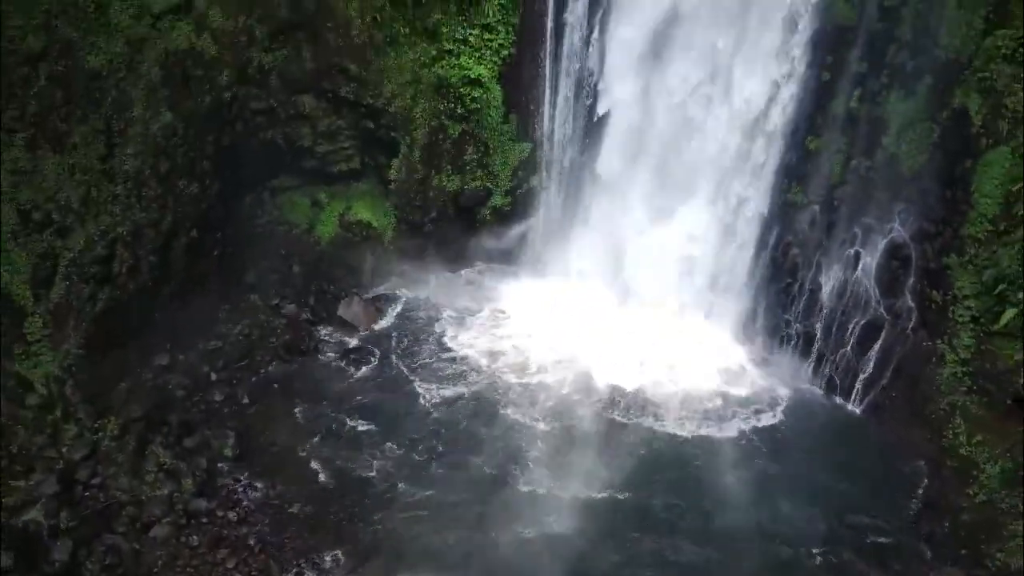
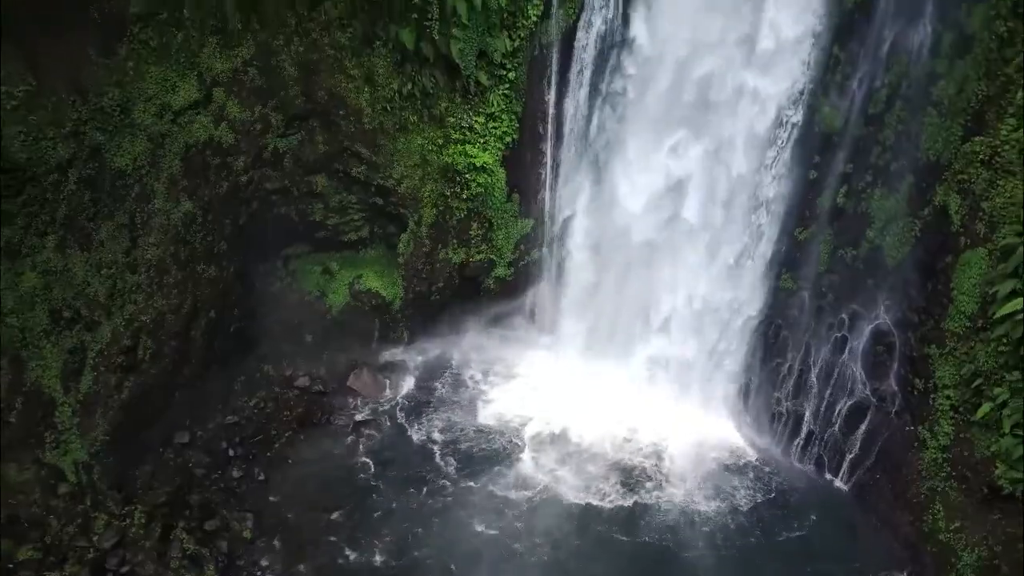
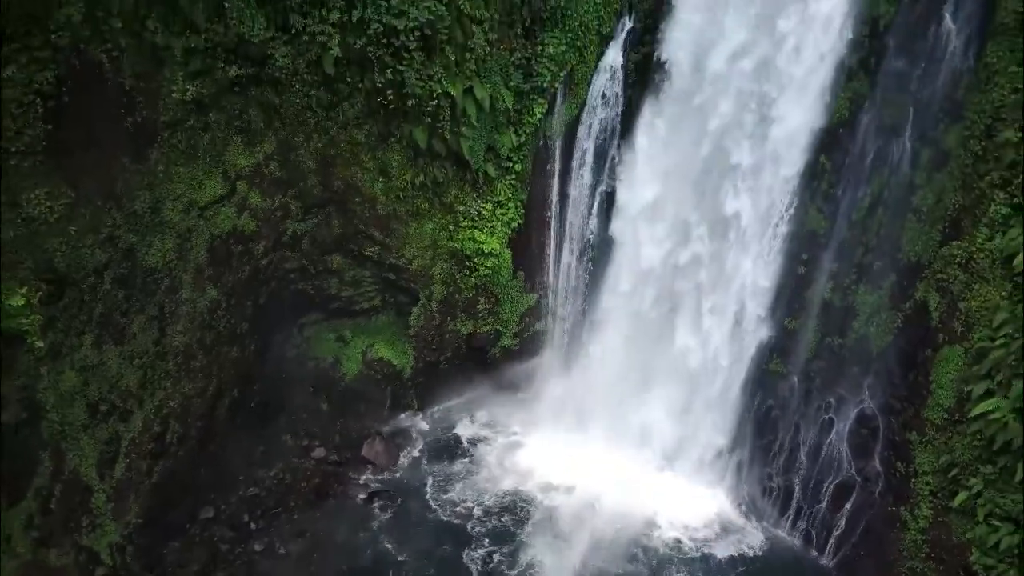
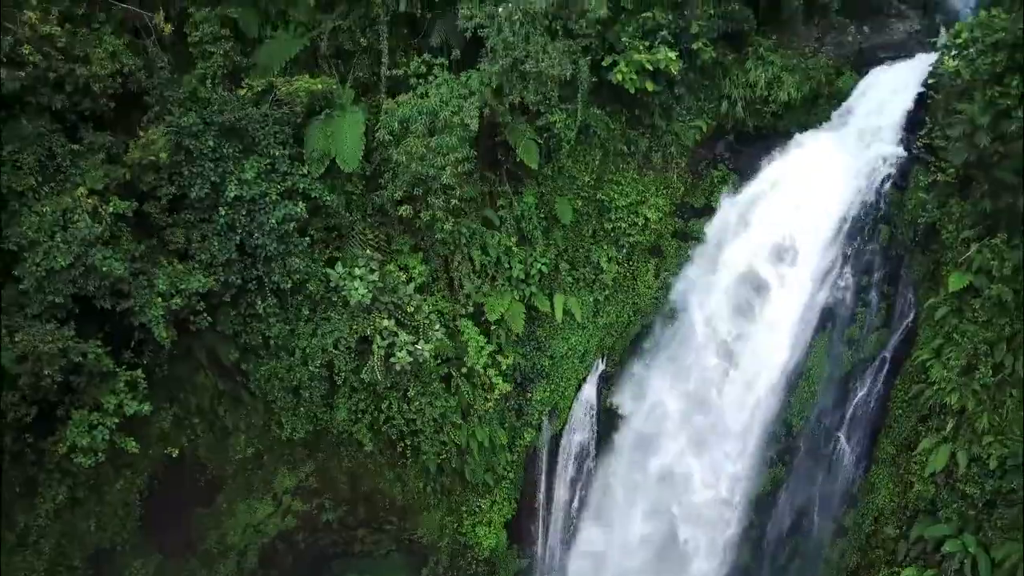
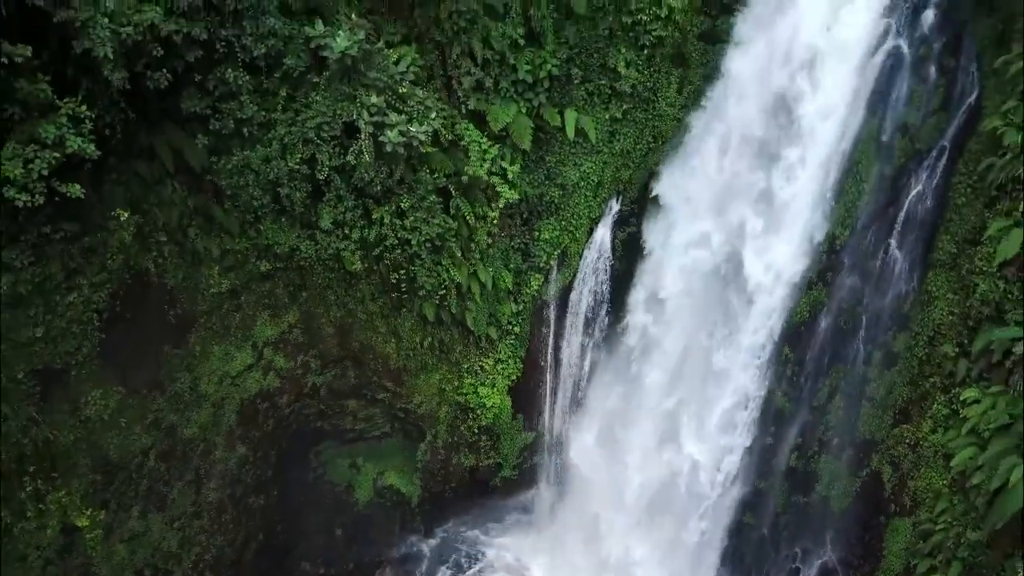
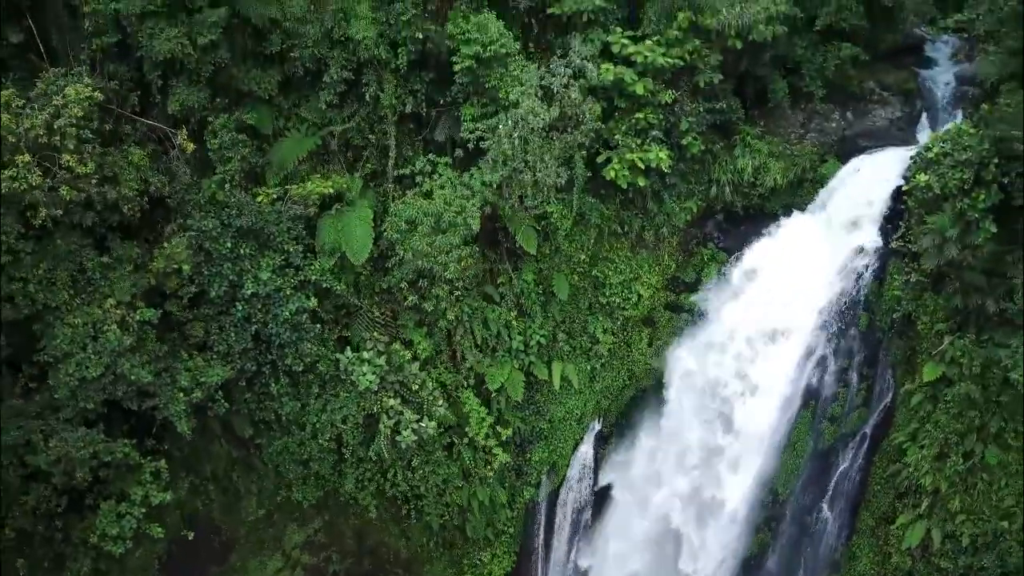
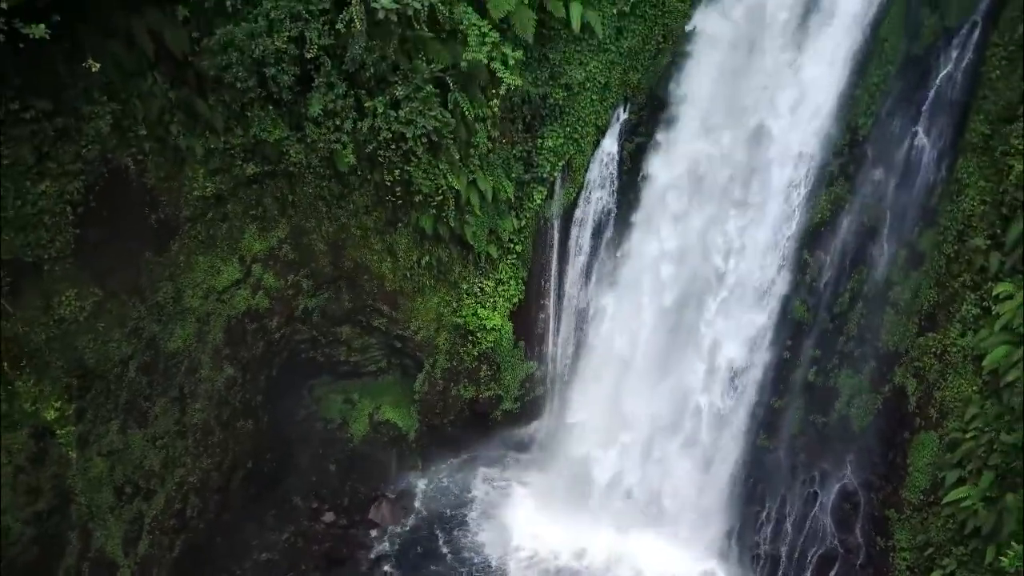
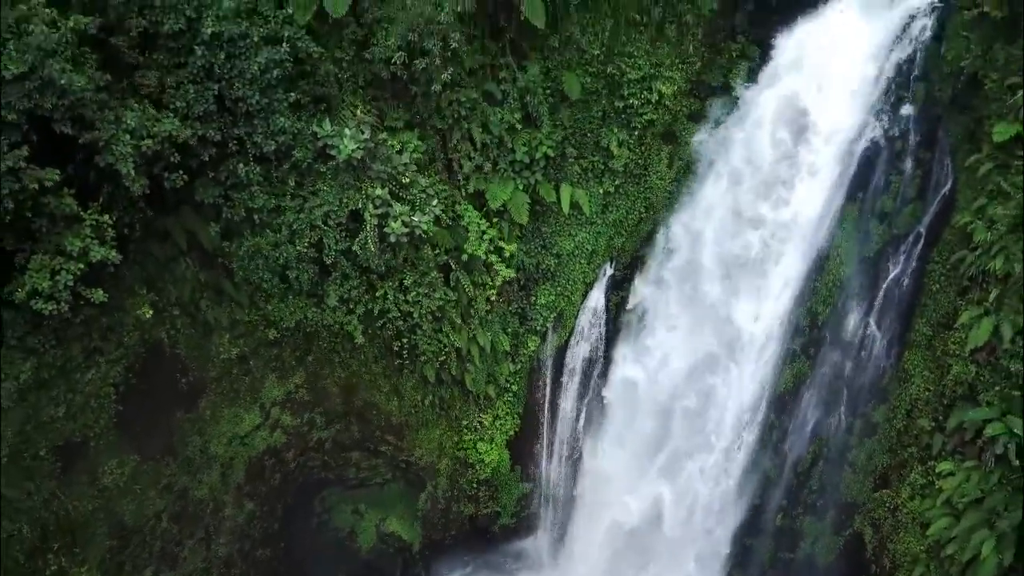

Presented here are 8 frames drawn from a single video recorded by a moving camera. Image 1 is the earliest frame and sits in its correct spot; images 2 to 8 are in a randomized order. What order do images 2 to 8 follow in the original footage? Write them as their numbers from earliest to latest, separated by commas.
2, 3, 7, 5, 8, 4, 6
